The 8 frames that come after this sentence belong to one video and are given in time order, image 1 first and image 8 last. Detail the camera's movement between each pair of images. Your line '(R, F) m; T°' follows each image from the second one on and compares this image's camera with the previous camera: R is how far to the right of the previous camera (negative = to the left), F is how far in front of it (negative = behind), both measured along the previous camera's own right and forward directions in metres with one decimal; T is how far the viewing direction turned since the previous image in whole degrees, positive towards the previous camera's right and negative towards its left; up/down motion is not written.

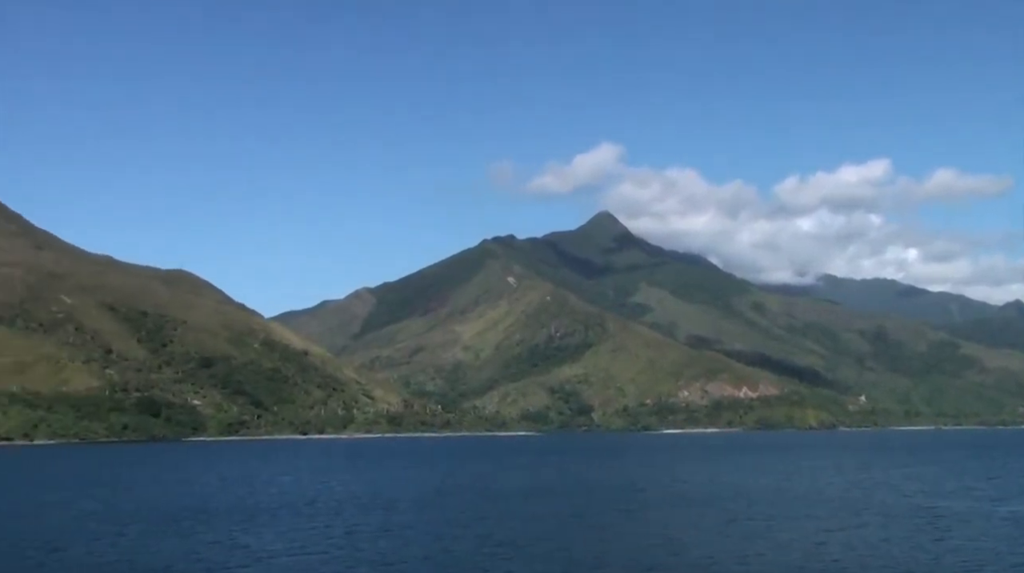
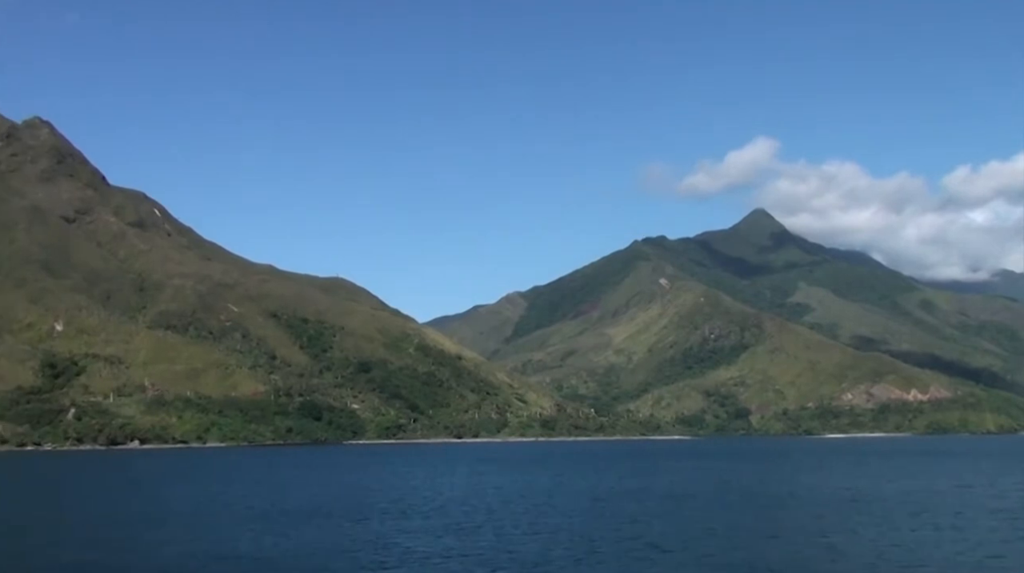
(+15.1, +2.1) m; -9°
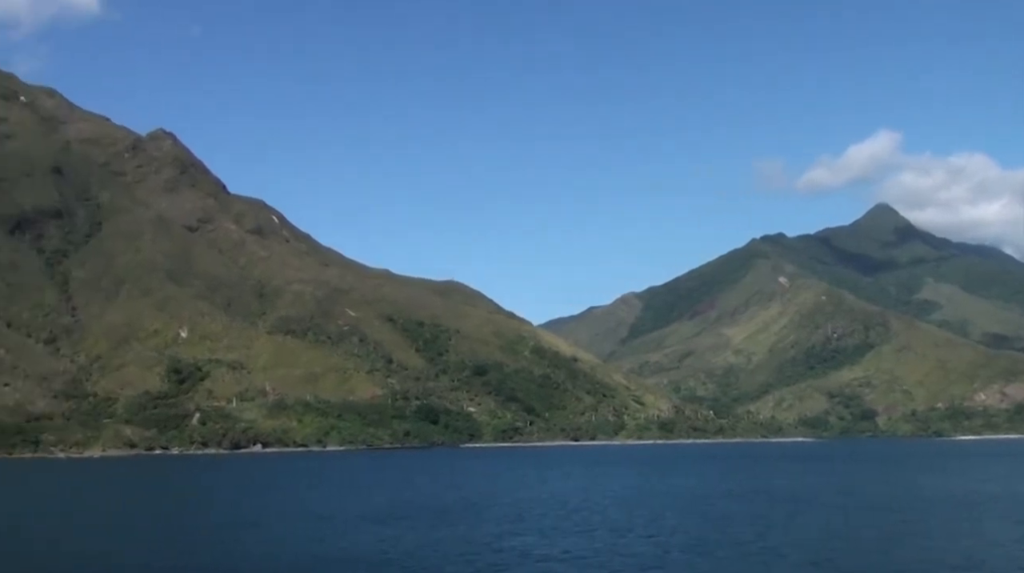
(+2.3, +2.8) m; -6°
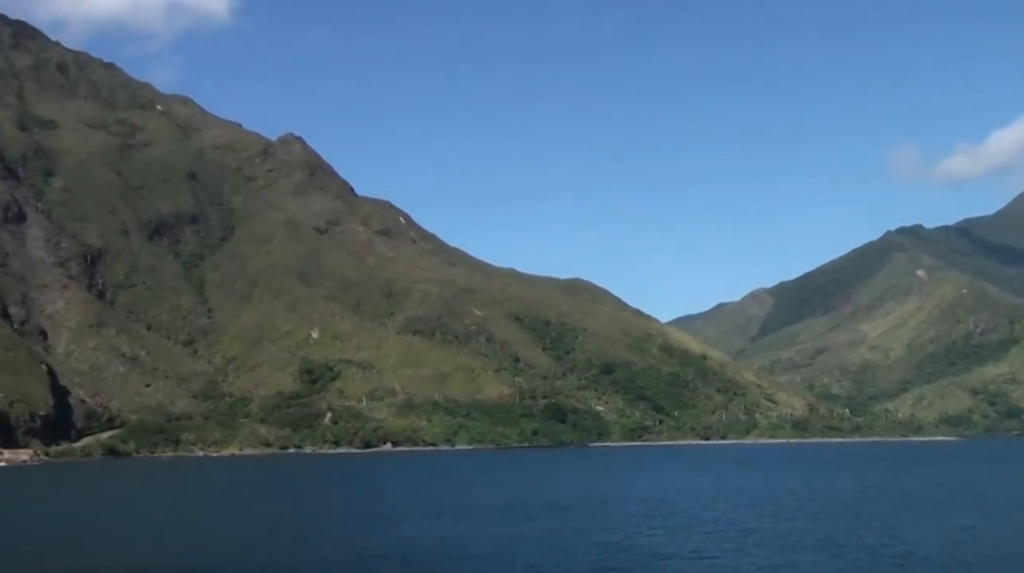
(+2.1, +2.6) m; -6°
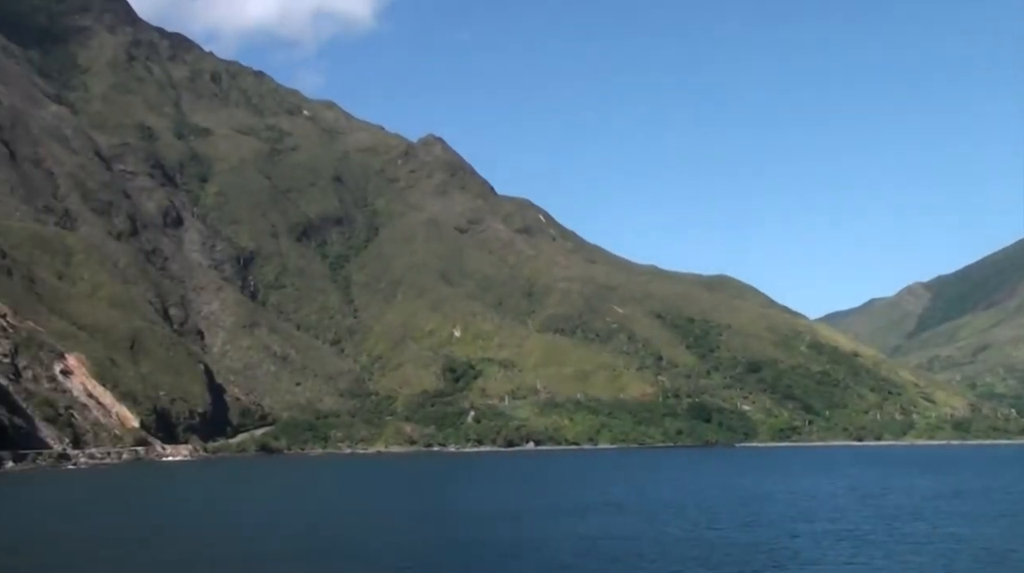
(+1.6, +2.5) m; -7°
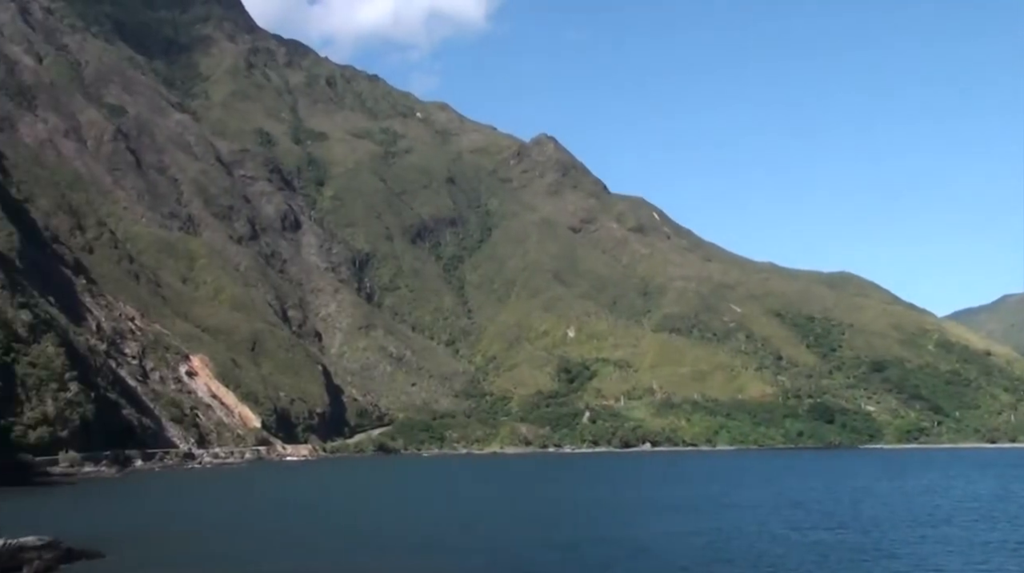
(-0.1, +2.1) m; -5°
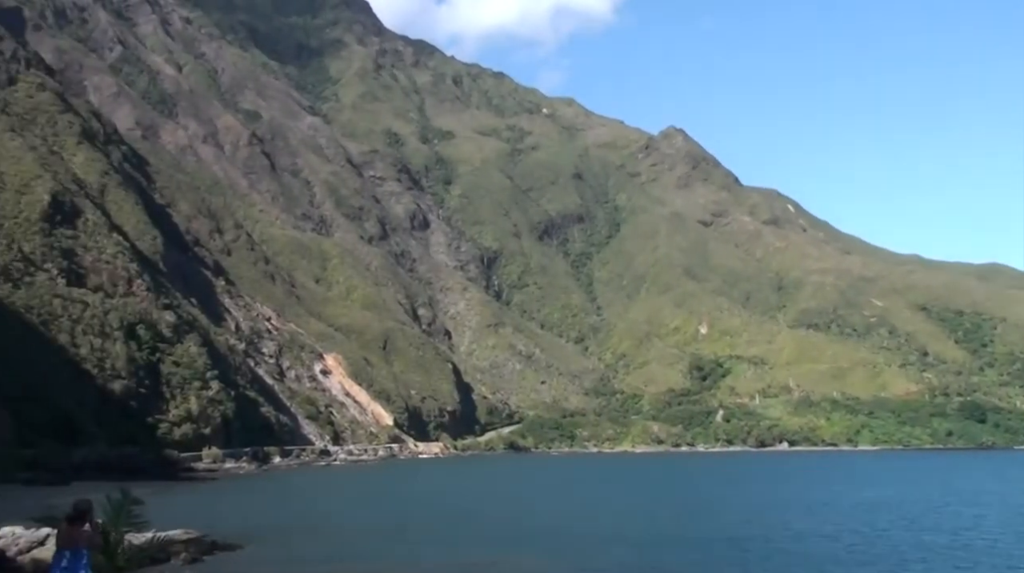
(-0.2, +4.5) m; -6°
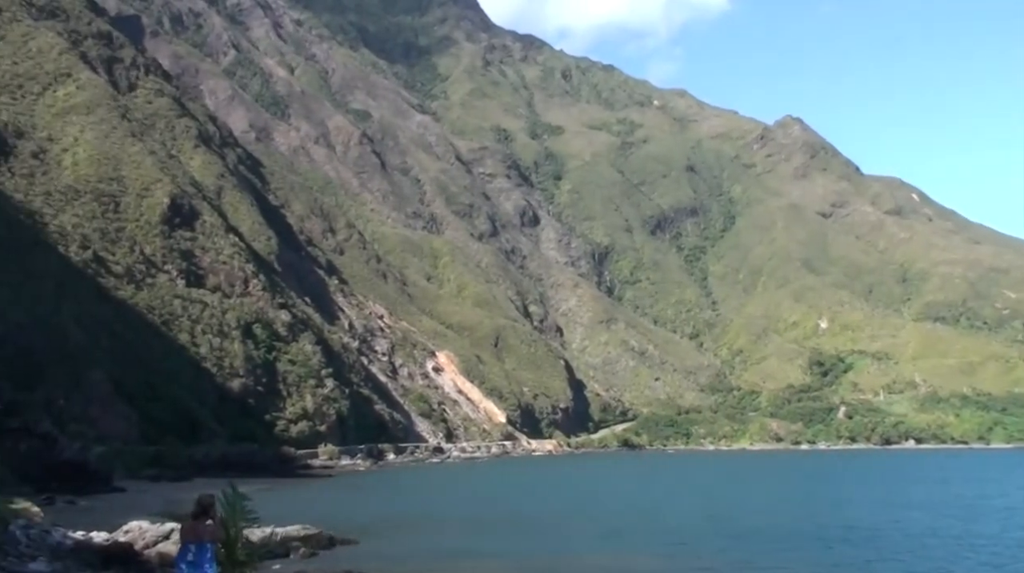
(-0.9, +3.8) m; -5°
